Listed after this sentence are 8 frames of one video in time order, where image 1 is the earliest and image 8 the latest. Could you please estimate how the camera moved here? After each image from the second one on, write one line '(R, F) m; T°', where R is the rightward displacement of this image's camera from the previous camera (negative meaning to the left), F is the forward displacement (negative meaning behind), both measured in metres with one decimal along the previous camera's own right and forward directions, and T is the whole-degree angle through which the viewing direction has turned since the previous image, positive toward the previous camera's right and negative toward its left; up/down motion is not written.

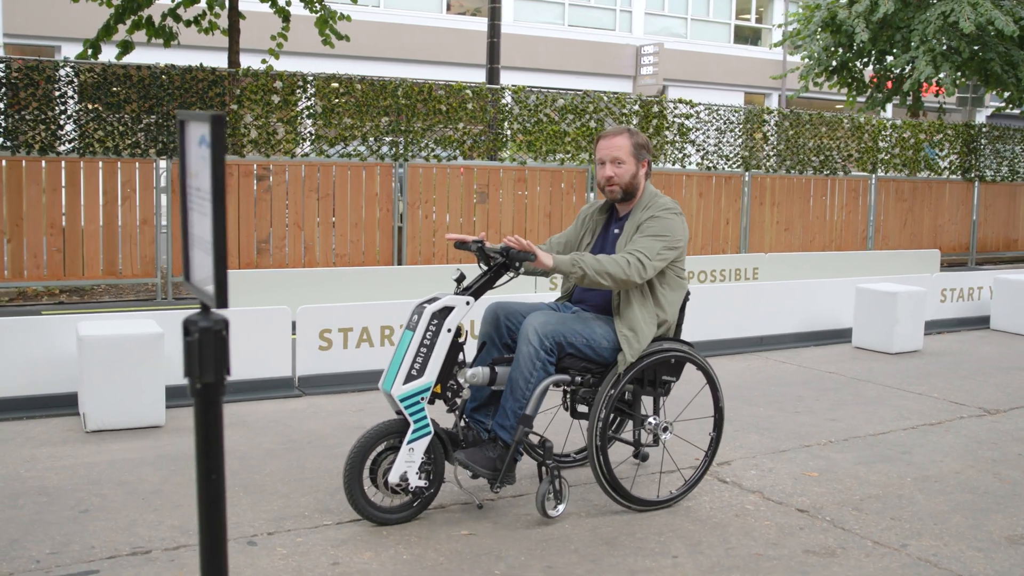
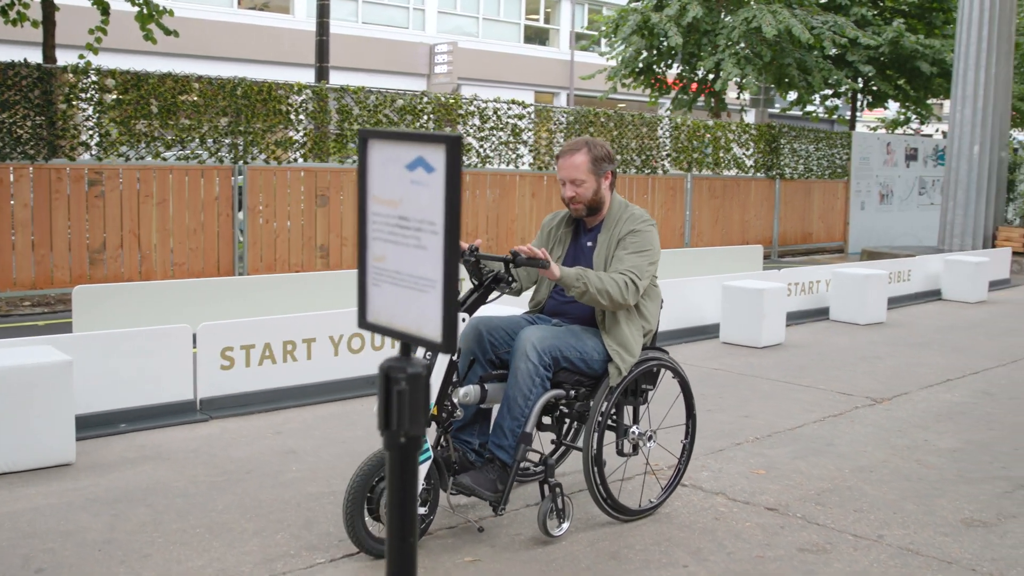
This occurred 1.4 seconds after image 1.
(-0.8, +0.2) m; +12°
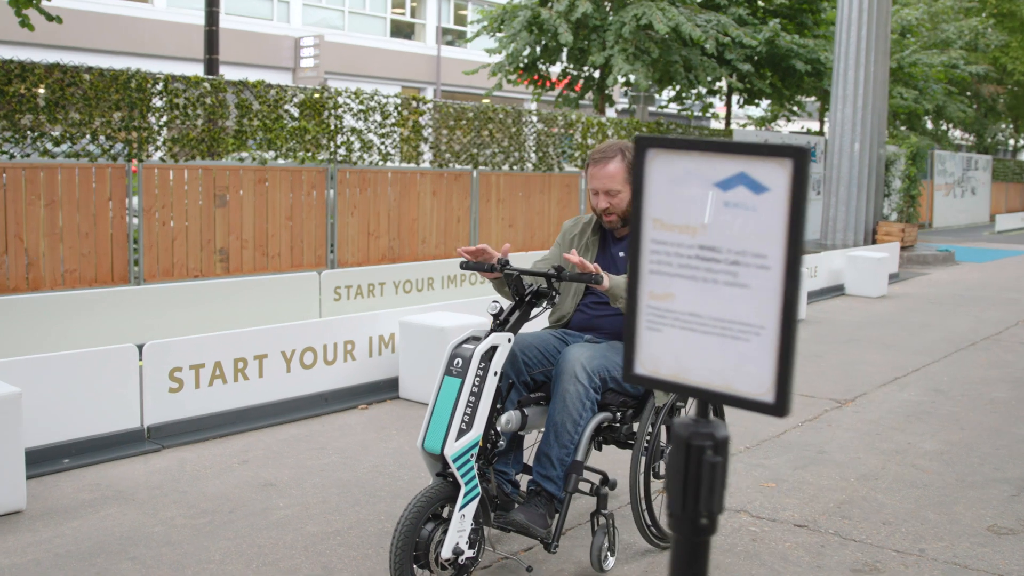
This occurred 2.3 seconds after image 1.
(-0.7, +0.4) m; +8°
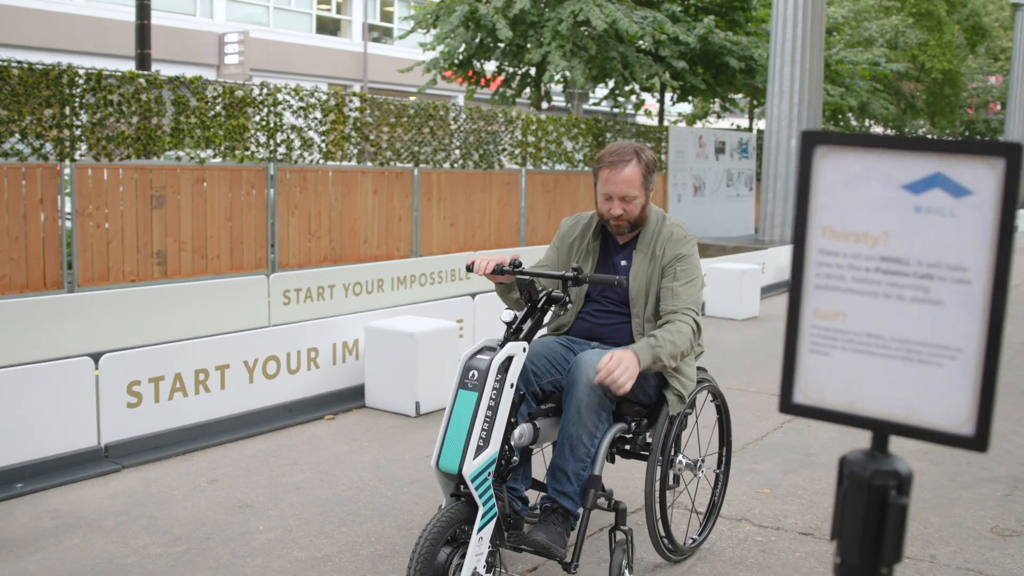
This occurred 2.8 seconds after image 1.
(-0.3, +0.2) m; +4°
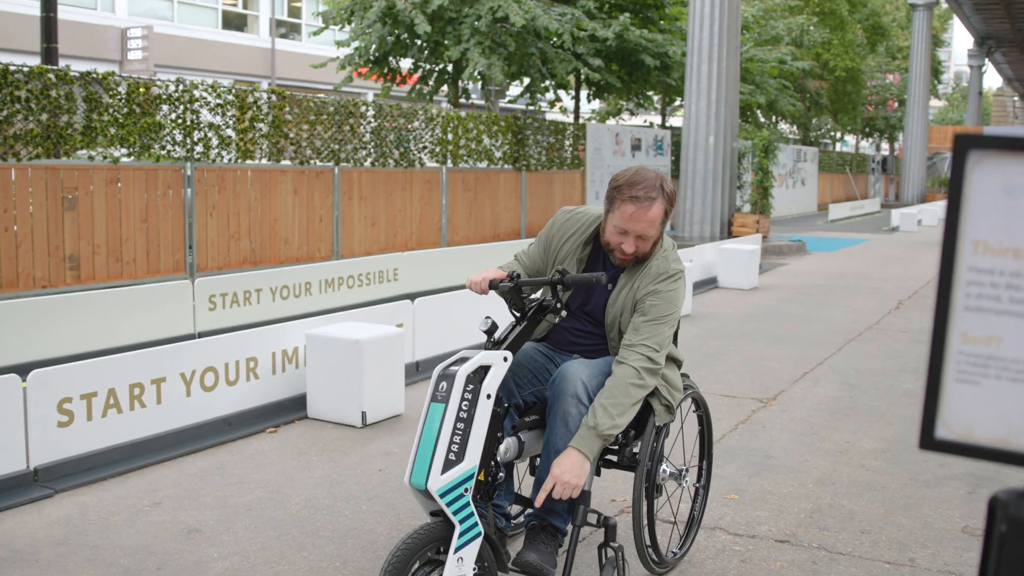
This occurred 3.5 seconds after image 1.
(-0.2, +0.2) m; +5°
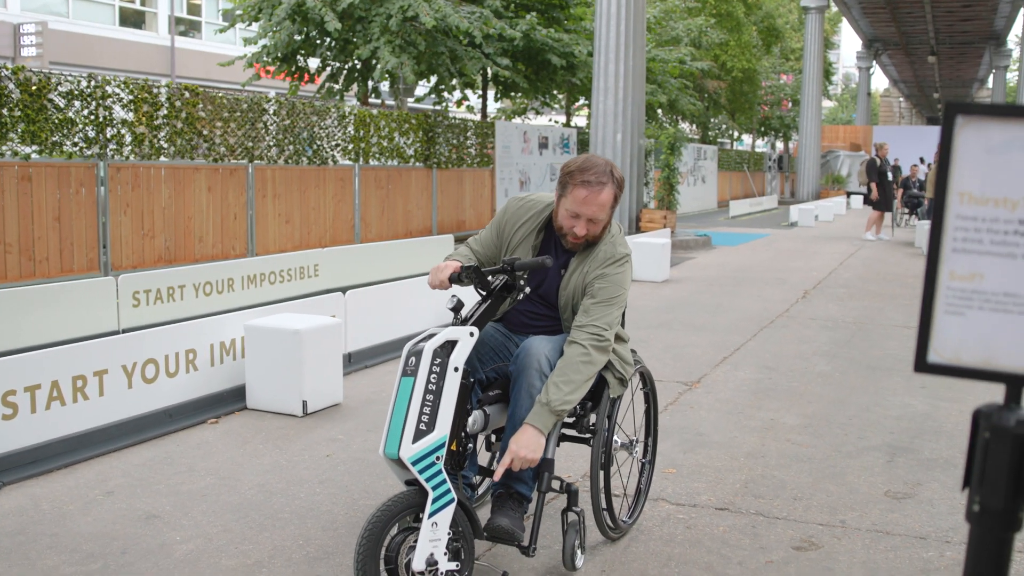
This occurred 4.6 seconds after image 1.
(-0.2, -0.2) m; +5°
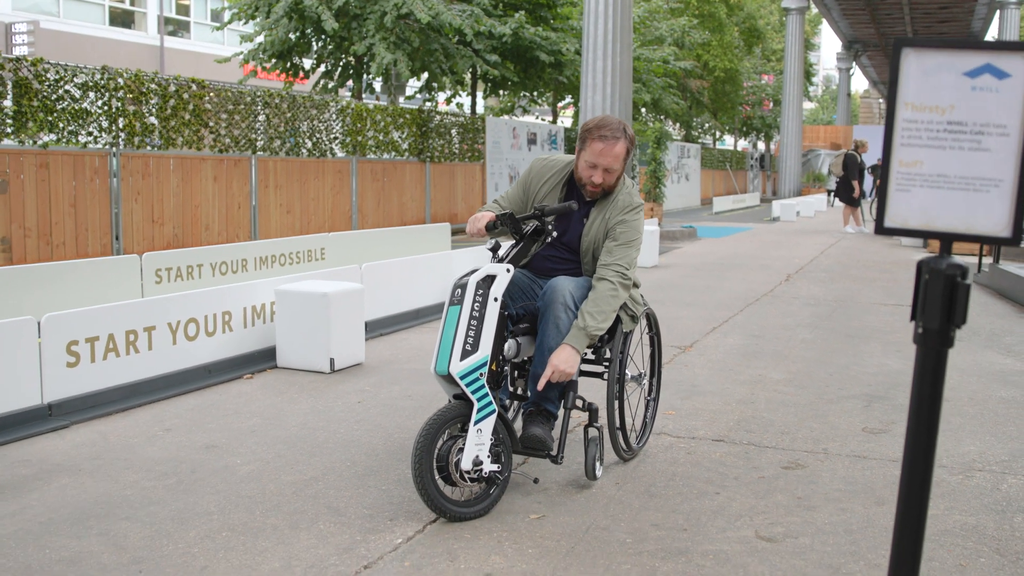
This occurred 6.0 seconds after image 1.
(-0.2, -0.6) m; +1°
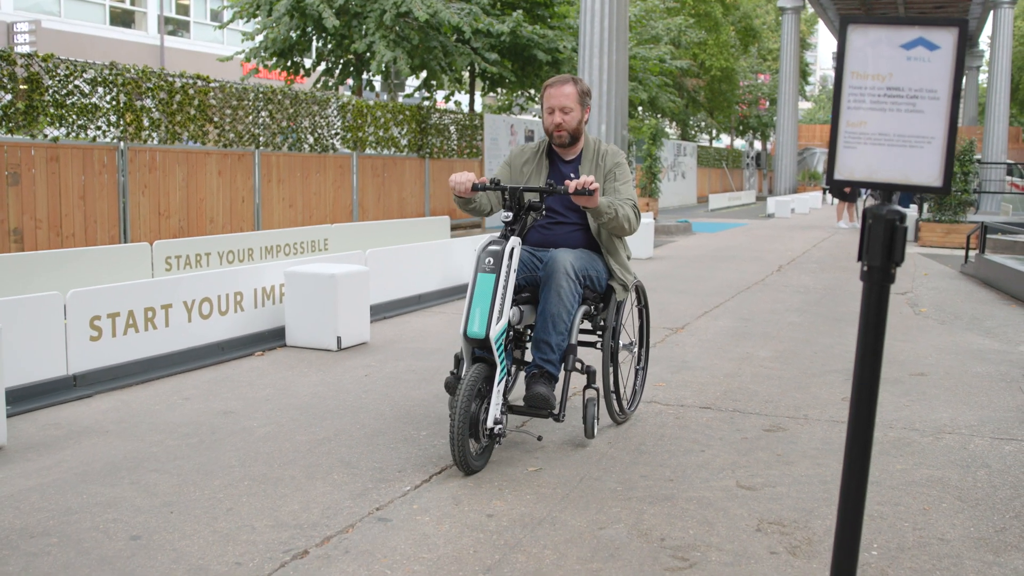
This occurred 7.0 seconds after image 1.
(0.0, -0.3) m; 0°
